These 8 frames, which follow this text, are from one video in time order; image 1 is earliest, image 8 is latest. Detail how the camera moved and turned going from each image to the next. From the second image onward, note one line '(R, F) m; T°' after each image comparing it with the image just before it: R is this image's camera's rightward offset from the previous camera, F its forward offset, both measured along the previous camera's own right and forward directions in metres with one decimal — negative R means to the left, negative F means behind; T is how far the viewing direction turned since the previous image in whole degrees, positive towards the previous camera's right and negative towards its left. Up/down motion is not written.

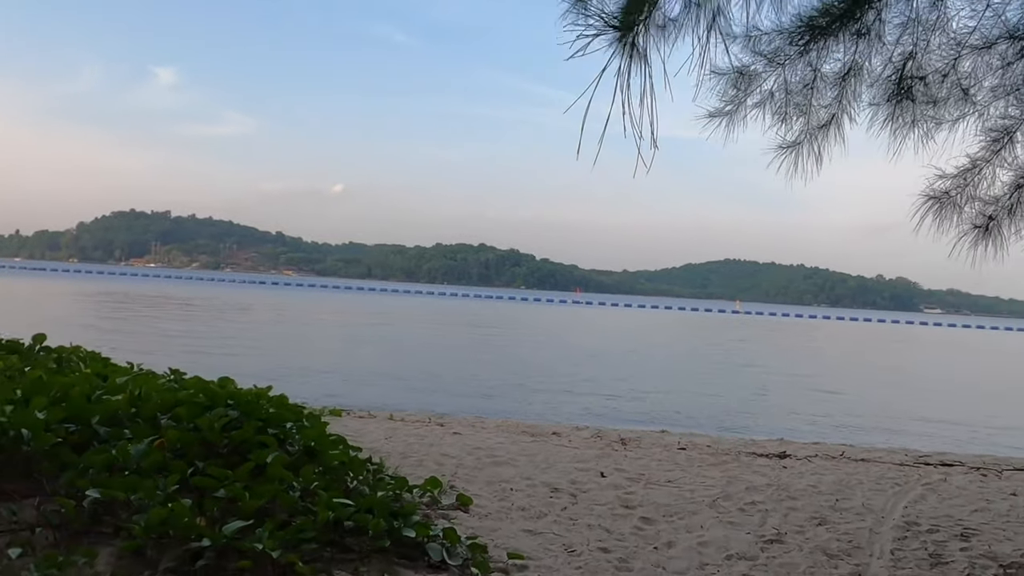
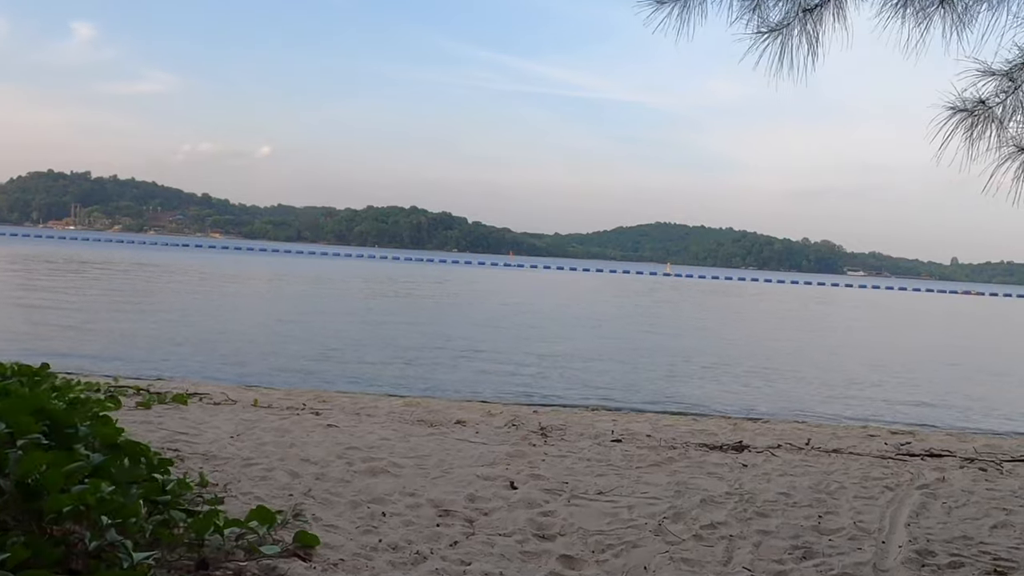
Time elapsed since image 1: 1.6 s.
(+0.2, +1.4) m; +4°
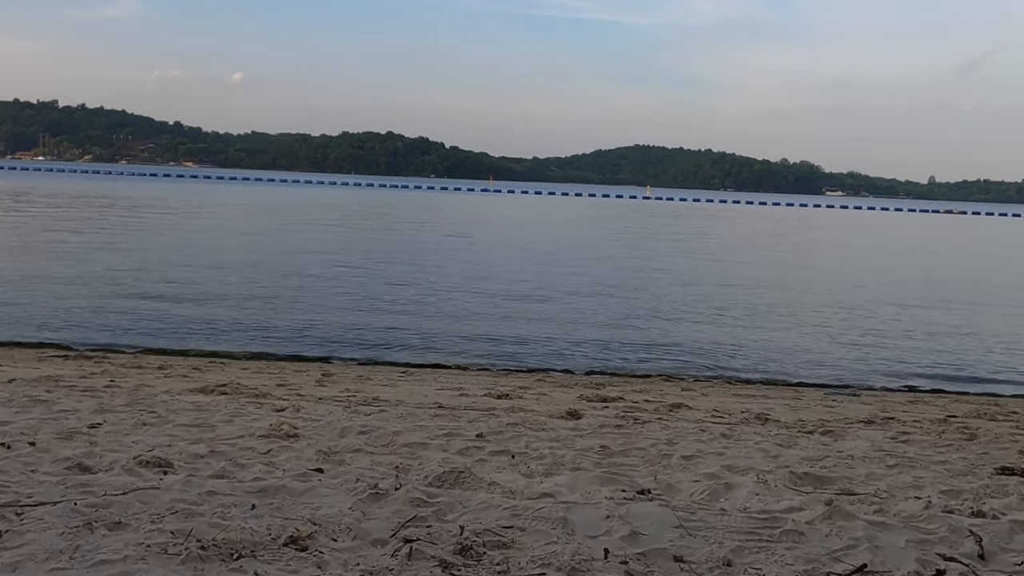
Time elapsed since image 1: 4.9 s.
(+0.3, +2.9) m; +1°
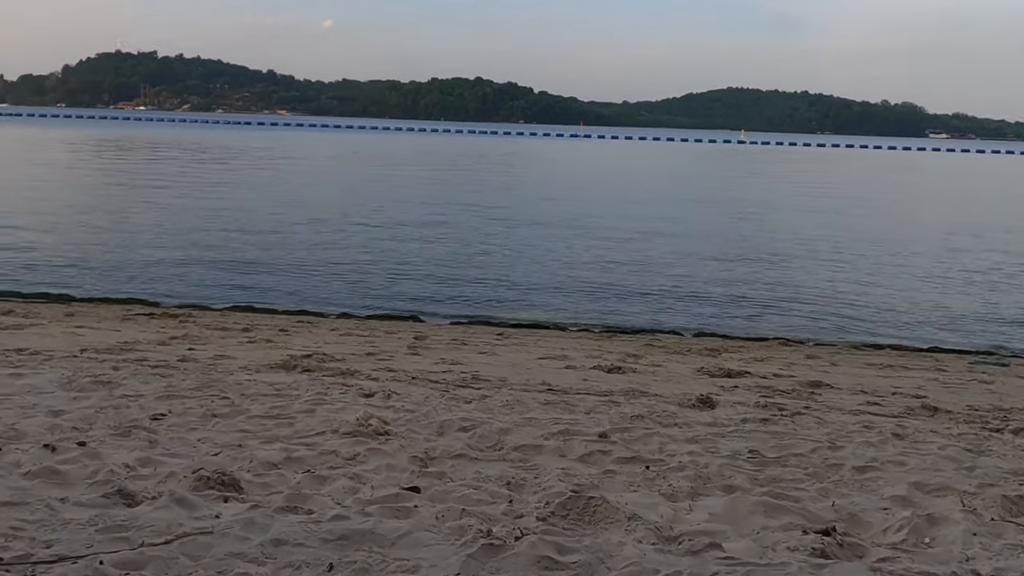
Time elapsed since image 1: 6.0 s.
(-0.2, +0.9) m; -5°
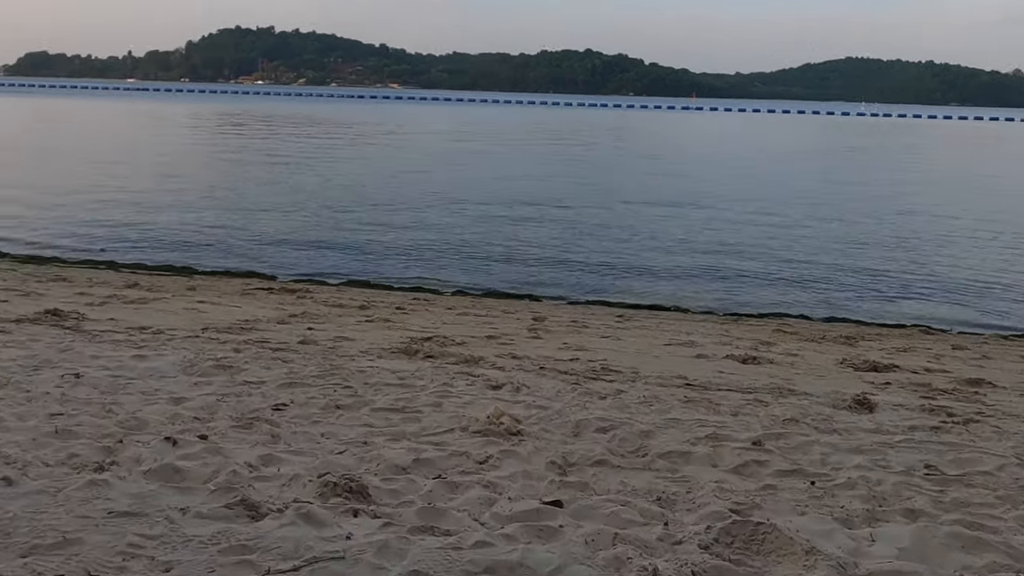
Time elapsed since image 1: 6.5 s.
(-0.2, +0.3) m; -6°
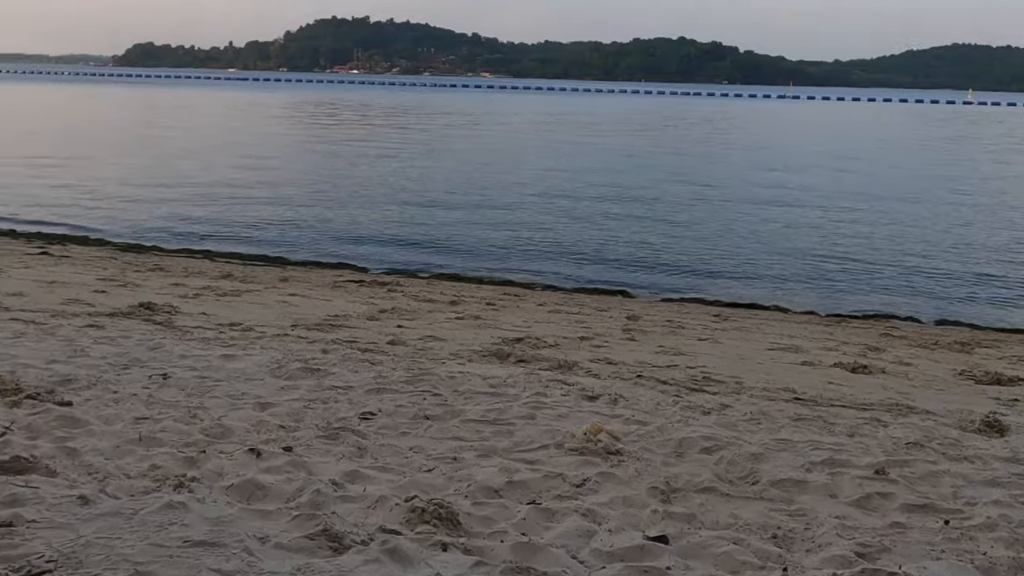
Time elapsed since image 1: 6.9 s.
(0.0, +0.2) m; -5°
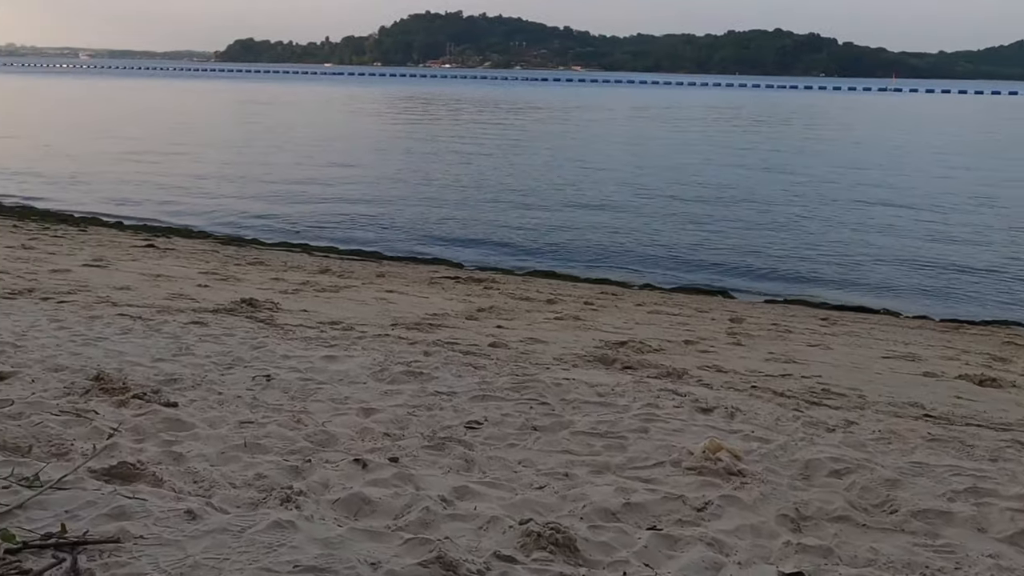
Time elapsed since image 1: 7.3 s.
(-0.1, +0.2) m; -5°
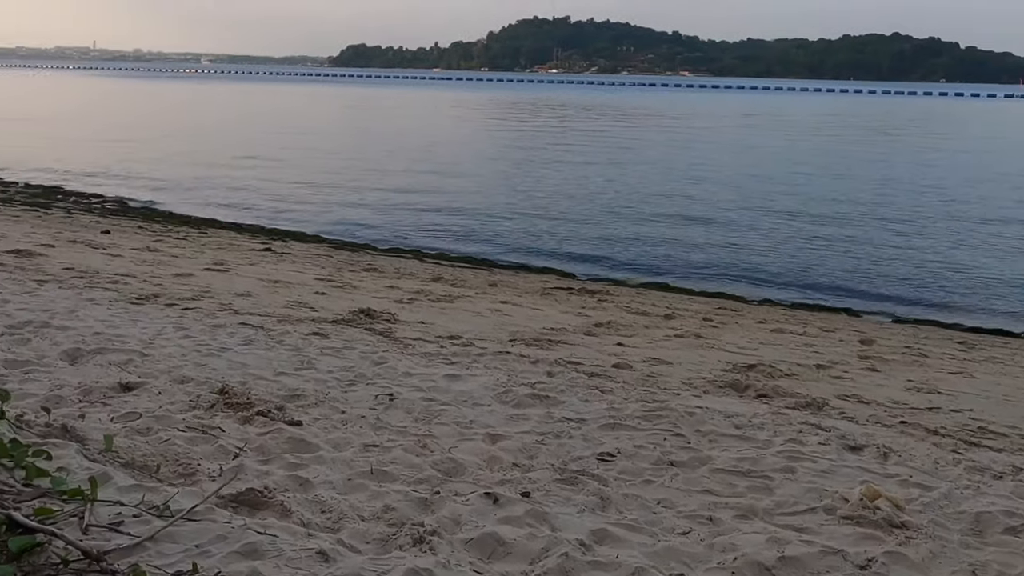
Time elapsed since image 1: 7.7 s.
(-0.1, +0.2) m; -6°
